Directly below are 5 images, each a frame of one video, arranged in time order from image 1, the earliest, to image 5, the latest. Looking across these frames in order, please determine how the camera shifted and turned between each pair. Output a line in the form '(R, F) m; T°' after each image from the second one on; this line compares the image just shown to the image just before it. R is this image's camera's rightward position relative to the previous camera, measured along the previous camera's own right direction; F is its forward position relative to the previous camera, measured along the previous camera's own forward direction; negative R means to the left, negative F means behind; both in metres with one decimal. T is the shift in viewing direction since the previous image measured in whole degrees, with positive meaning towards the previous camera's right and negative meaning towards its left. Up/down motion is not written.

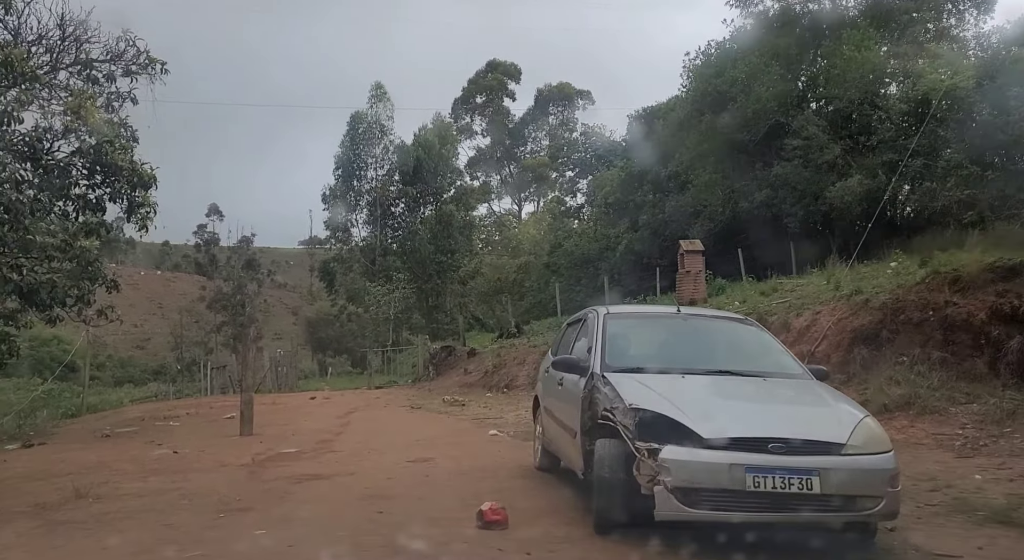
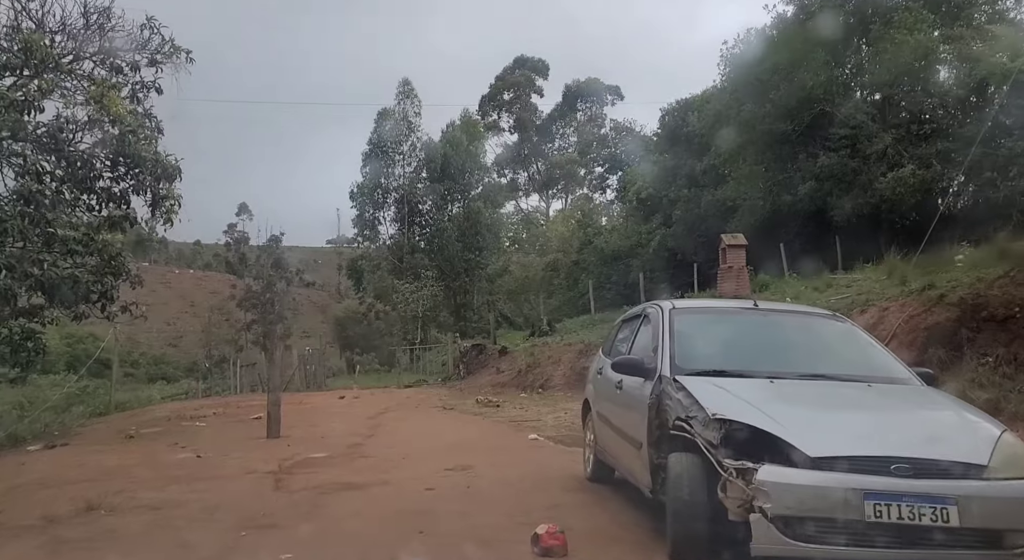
(-0.2, +0.6) m; -2°
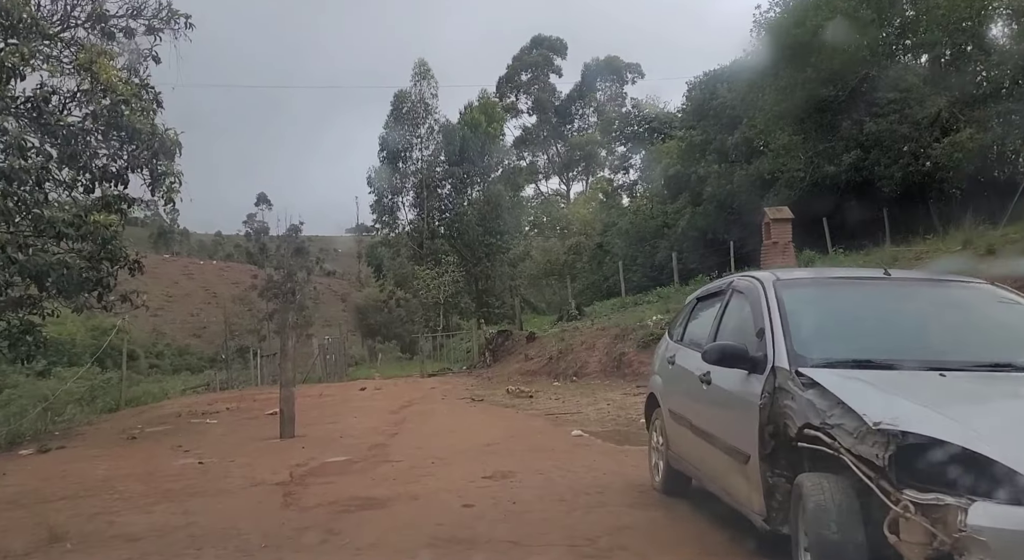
(-0.2, +1.0) m; -2°
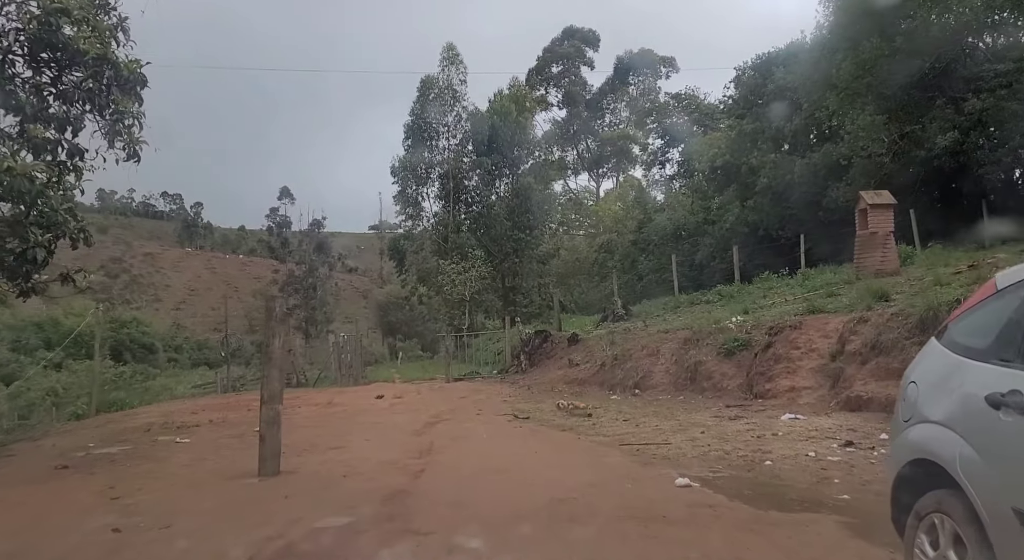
(-0.5, +2.4) m; -2°
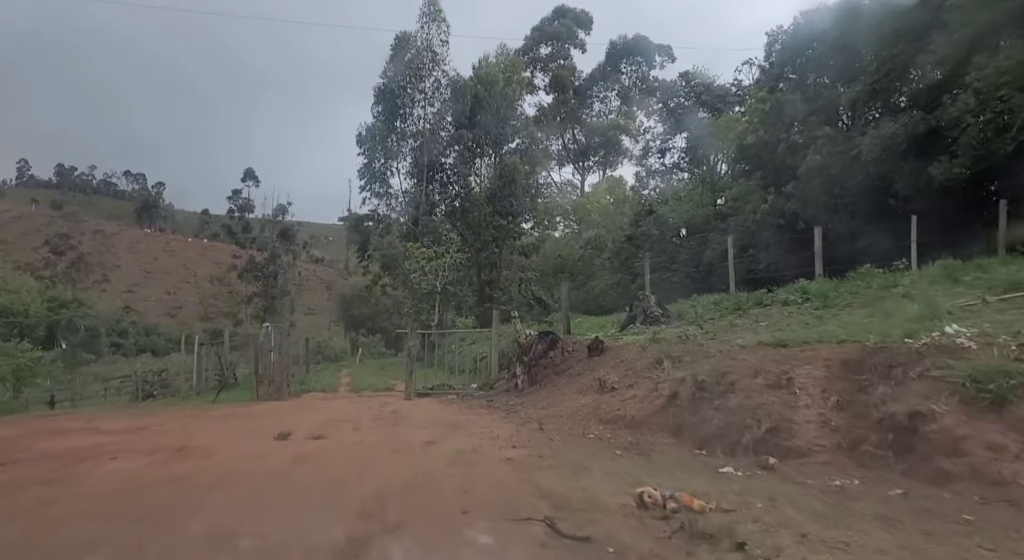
(-0.5, +5.7) m; +3°
